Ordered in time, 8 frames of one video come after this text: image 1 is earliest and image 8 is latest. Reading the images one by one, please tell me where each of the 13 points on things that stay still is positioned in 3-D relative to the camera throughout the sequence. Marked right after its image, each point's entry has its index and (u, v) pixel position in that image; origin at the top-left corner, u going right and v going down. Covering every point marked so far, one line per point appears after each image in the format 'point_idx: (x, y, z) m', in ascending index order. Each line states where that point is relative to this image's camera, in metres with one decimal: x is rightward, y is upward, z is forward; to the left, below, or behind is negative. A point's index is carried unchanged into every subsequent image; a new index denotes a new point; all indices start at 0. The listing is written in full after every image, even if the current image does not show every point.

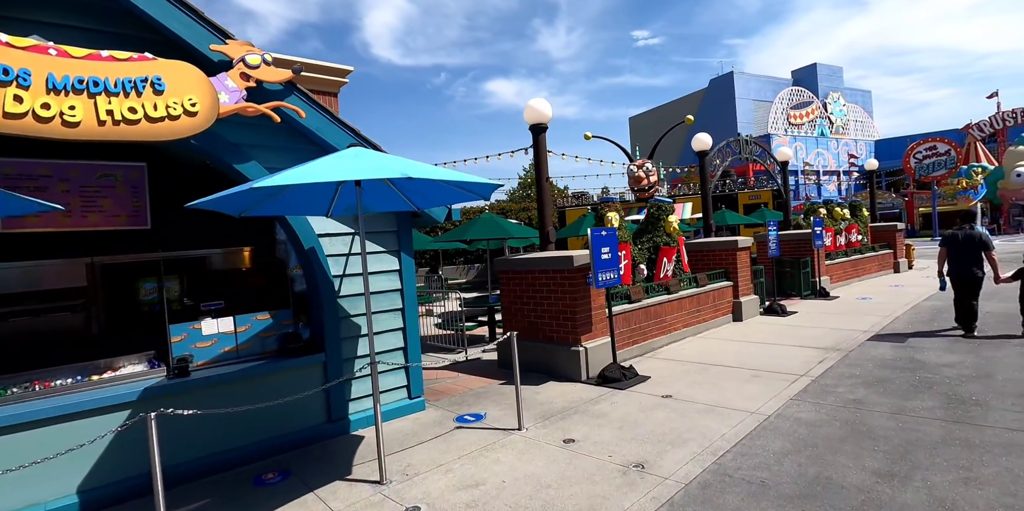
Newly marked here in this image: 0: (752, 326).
0: (+4.6, -1.3, +10.2) m
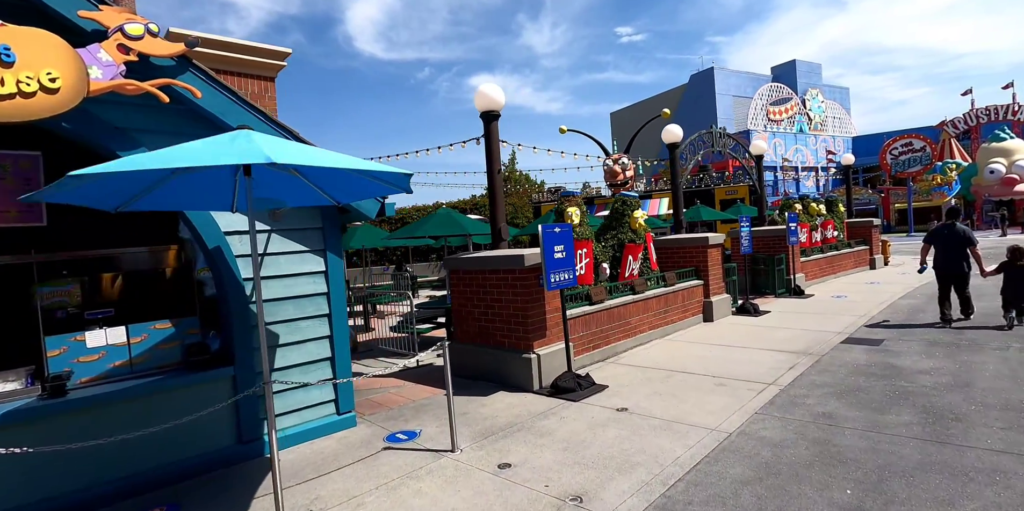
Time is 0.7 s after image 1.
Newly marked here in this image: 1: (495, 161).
0: (+3.8, -1.3, +9.7) m
1: (-0.3, +1.3, +7.5) m
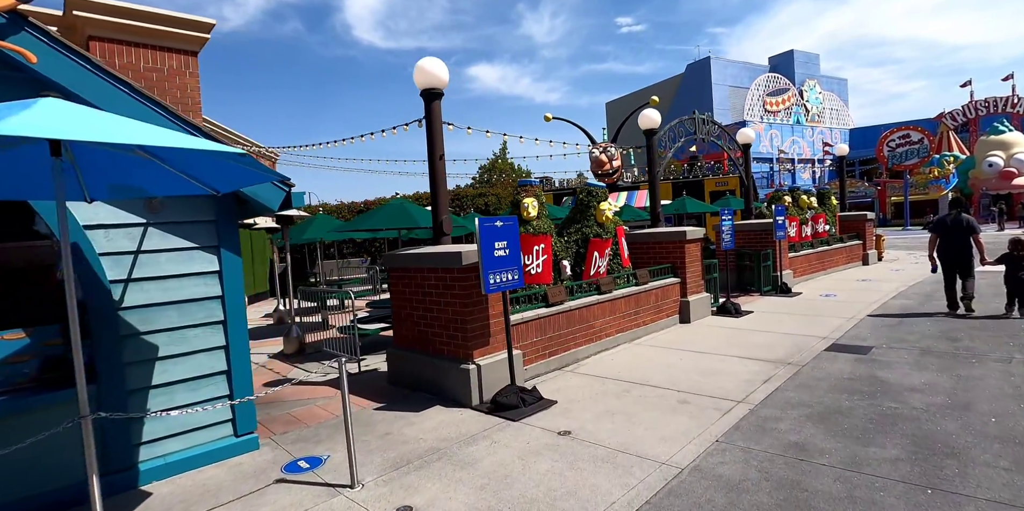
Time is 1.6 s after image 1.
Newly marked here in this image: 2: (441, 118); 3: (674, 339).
0: (+3.1, -1.2, +8.9) m
1: (-1.0, +1.4, +6.6) m
2: (-0.9, +1.7, +6.7) m
3: (+2.5, -1.3, +8.3) m
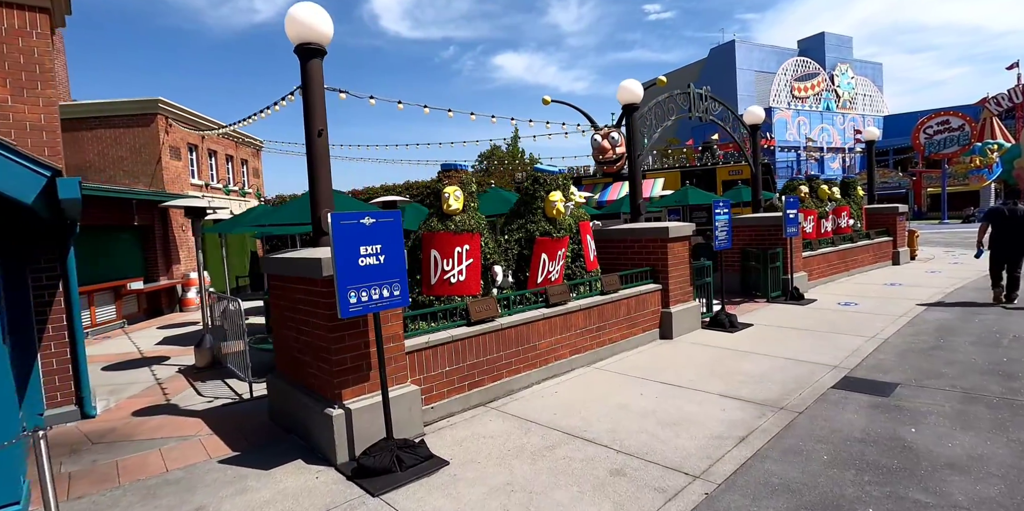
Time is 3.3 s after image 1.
0: (+2.3, -1.3, +7.2) m
1: (-1.9, +1.3, +5.1) m
2: (-1.8, +1.7, +5.2) m
3: (+1.6, -1.3, +6.7) m
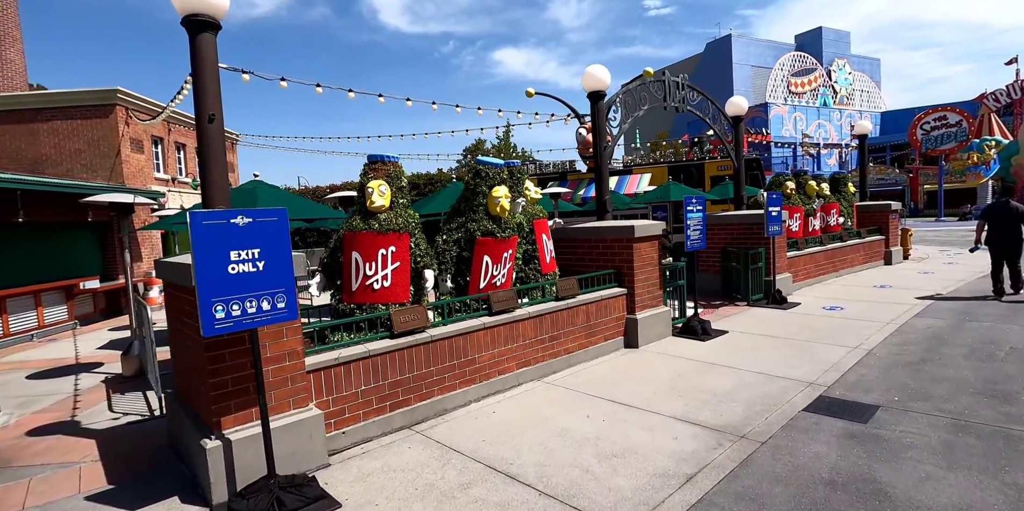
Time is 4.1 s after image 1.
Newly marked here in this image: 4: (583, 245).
0: (+1.6, -1.3, +6.5) m
1: (-2.5, +1.3, +4.4) m
2: (-2.5, +1.7, +4.5) m
3: (+1.0, -1.4, +6.0) m
4: (+1.0, +0.1, +7.4) m
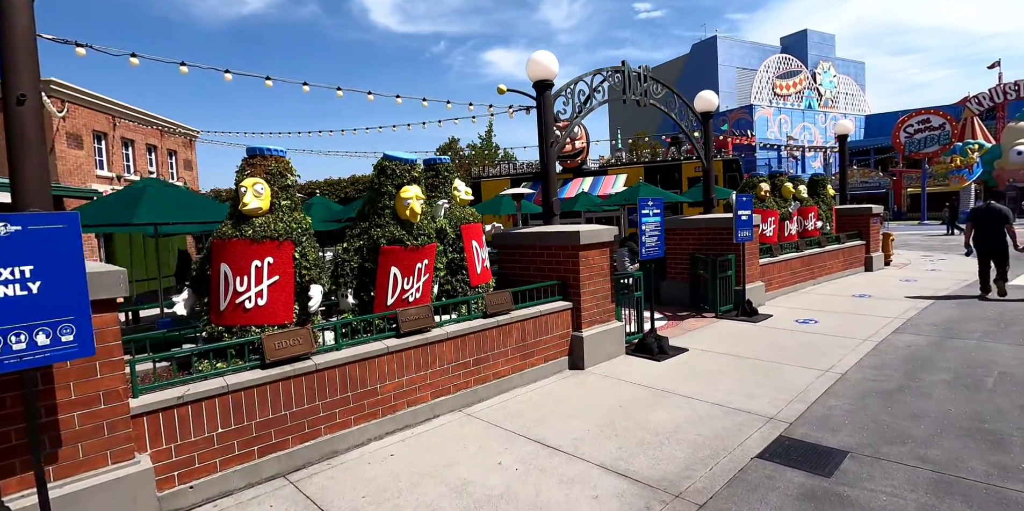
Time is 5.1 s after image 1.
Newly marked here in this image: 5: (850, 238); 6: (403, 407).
0: (+0.8, -1.4, +5.7) m
1: (-3.3, +1.2, +3.5) m
2: (-3.3, +1.6, +3.6) m
3: (+0.2, -1.5, +5.2) m
4: (+0.1, 0.0, +6.6) m
5: (+8.2, +0.4, +12.8) m
6: (-1.0, -1.4, +4.8) m
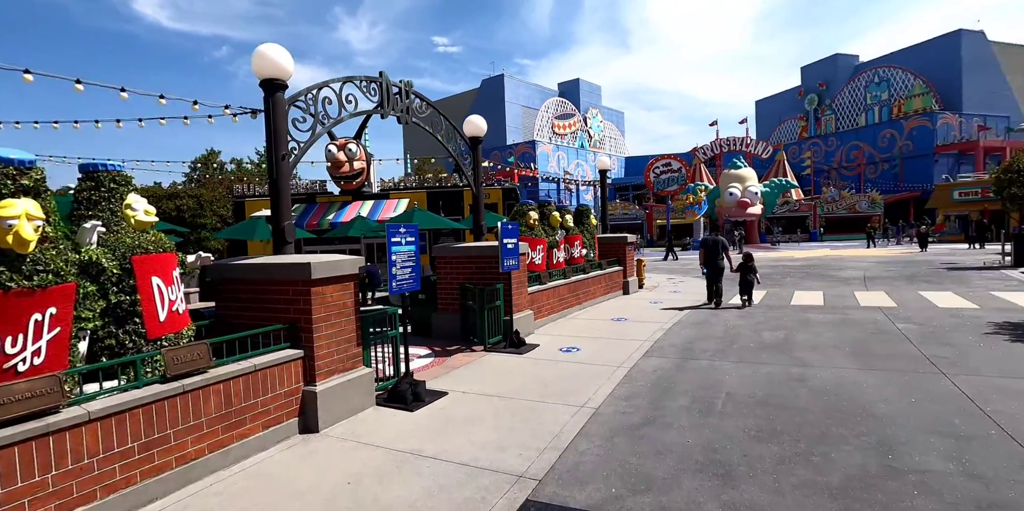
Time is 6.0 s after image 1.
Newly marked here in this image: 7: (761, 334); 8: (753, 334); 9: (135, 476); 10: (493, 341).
0: (-1.7, -1.7, +4.6) m
1: (-4.8, +1.0, +1.2) m
2: (-4.8, +1.3, +1.3) m
3: (-2.1, -1.8, +3.9) m
4: (-2.6, -0.3, +5.3) m
5: (+2.6, -0.2, +13.9) m
6: (-3.0, -1.7, +3.1) m
7: (+3.4, -1.1, +7.3) m
8: (+3.3, -1.1, +7.3) m
9: (-2.7, -1.6, +3.8) m
10: (-0.3, -1.3, +8.3) m
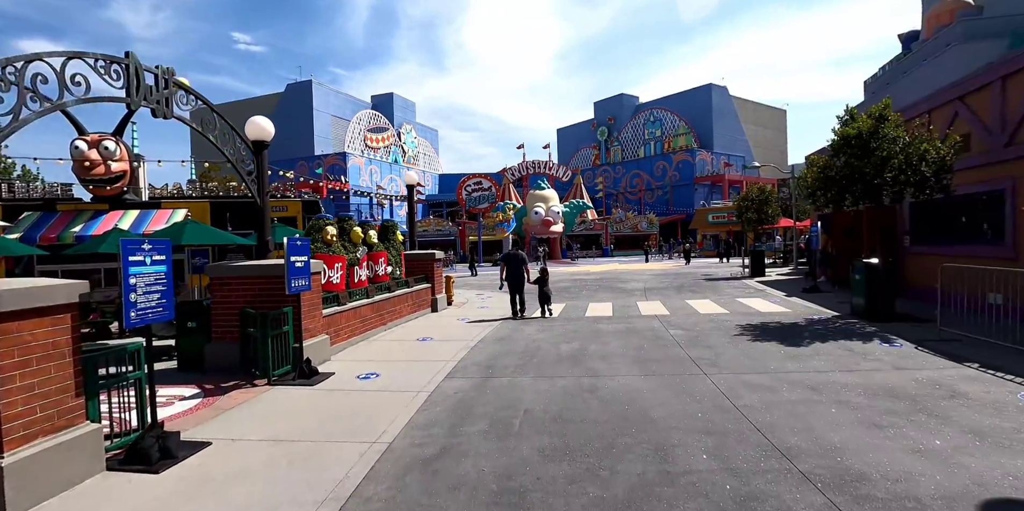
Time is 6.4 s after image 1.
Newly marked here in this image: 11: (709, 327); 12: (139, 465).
0: (-3.2, -1.9, +3.3) m
1: (-5.0, +0.9, -0.8) m
2: (-5.1, +1.3, -0.7) m
3: (-3.3, -1.9, +2.5) m
4: (-4.4, -0.5, +3.7) m
5: (-2.3, -0.7, +13.6) m
6: (-4.0, -1.8, +1.5) m
7: (+0.7, -1.3, +7.6) m
8: (+0.6, -1.3, +7.6) m
9: (-3.9, -1.7, +2.3) m
10: (-3.1, -1.6, +7.3) m
11: (+3.0, -1.1, +8.0) m
12: (-3.2, -1.8, +4.6) m
